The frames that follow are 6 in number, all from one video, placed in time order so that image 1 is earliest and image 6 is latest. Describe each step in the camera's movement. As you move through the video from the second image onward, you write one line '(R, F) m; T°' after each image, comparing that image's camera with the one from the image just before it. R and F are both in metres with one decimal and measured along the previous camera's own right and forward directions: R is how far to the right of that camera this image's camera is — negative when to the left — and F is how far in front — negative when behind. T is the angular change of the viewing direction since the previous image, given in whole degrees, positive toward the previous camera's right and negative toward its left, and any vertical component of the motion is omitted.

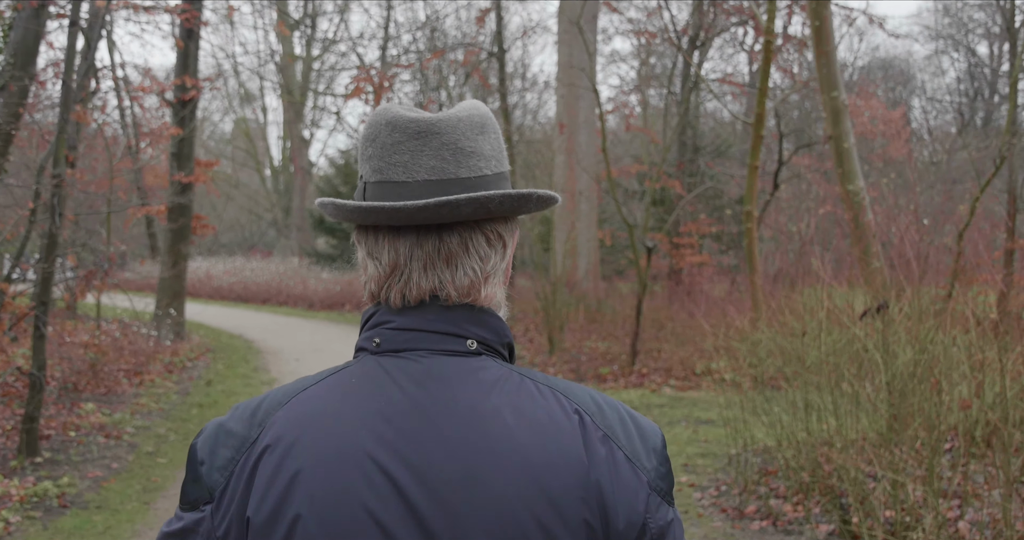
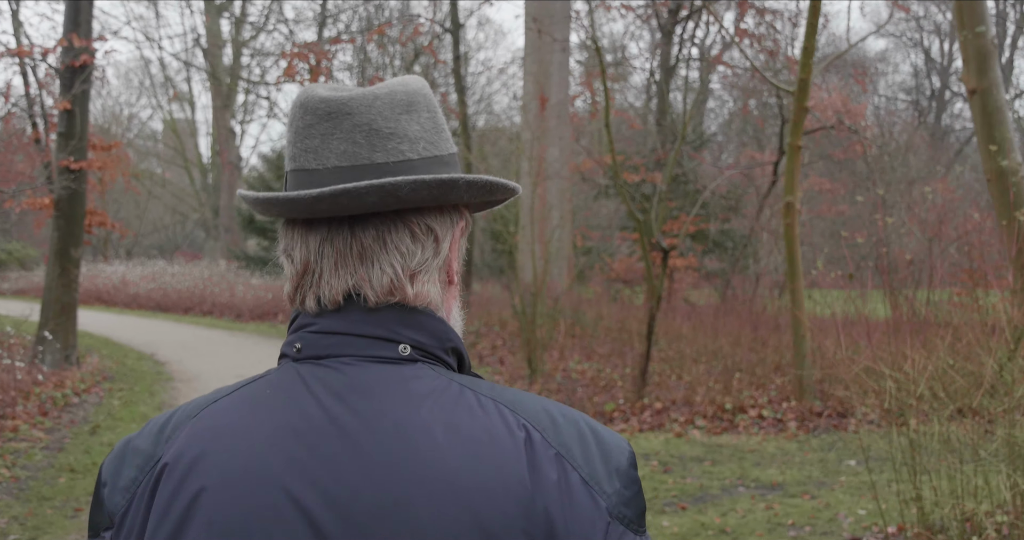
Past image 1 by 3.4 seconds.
(-0.4, +1.9) m; +4°
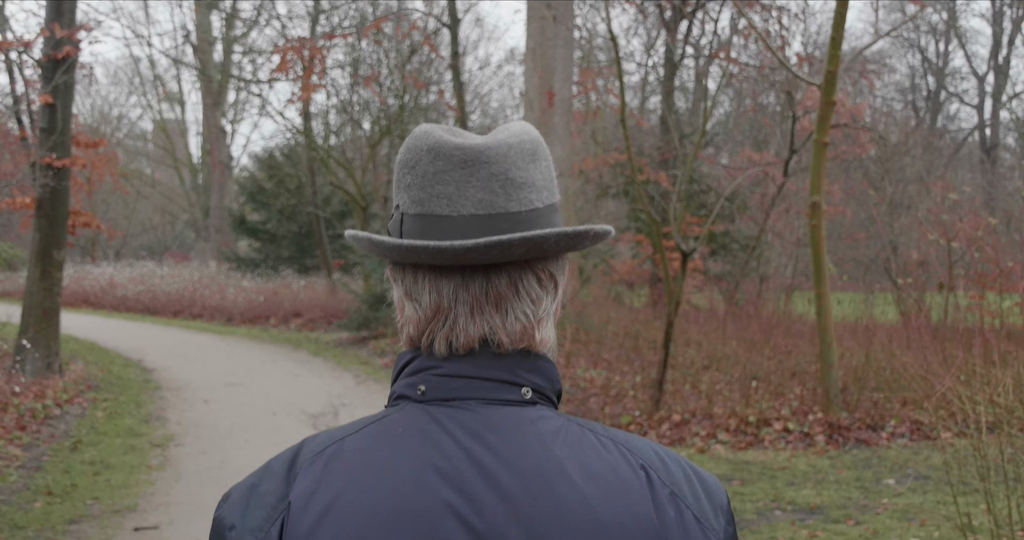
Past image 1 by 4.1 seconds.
(-0.1, +0.4) m; +1°
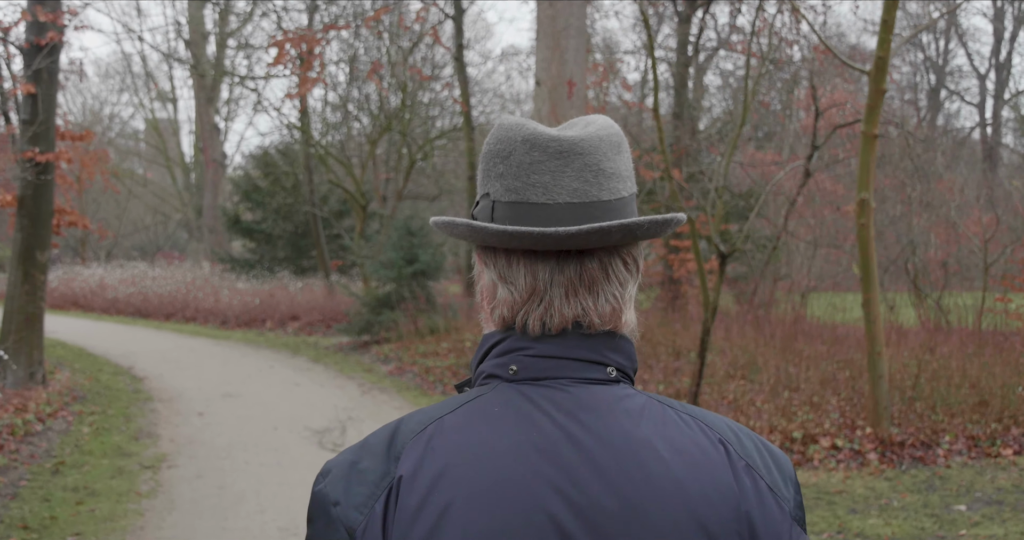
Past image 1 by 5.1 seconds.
(-0.2, +0.5) m; 0°
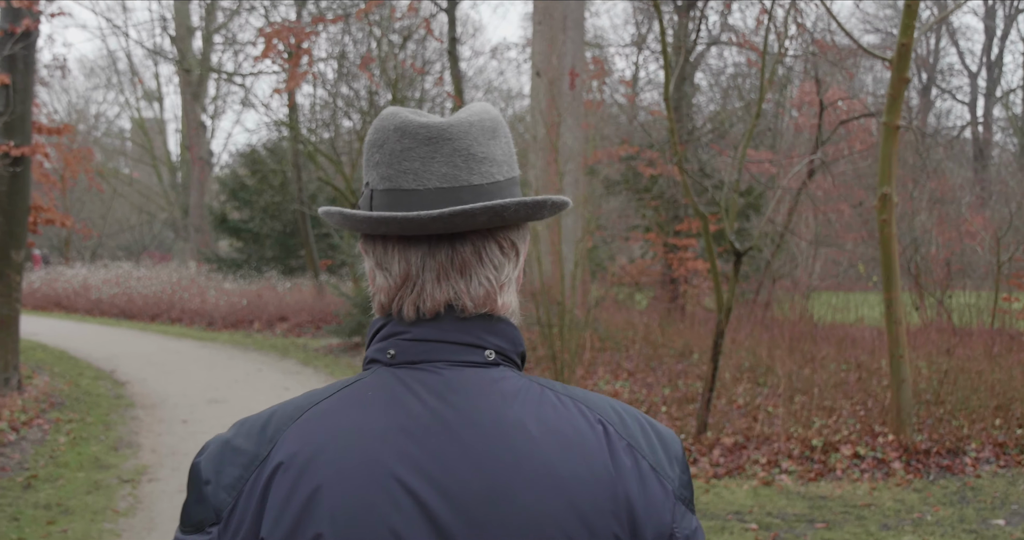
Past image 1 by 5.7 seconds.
(-0.1, +0.3) m; +1°
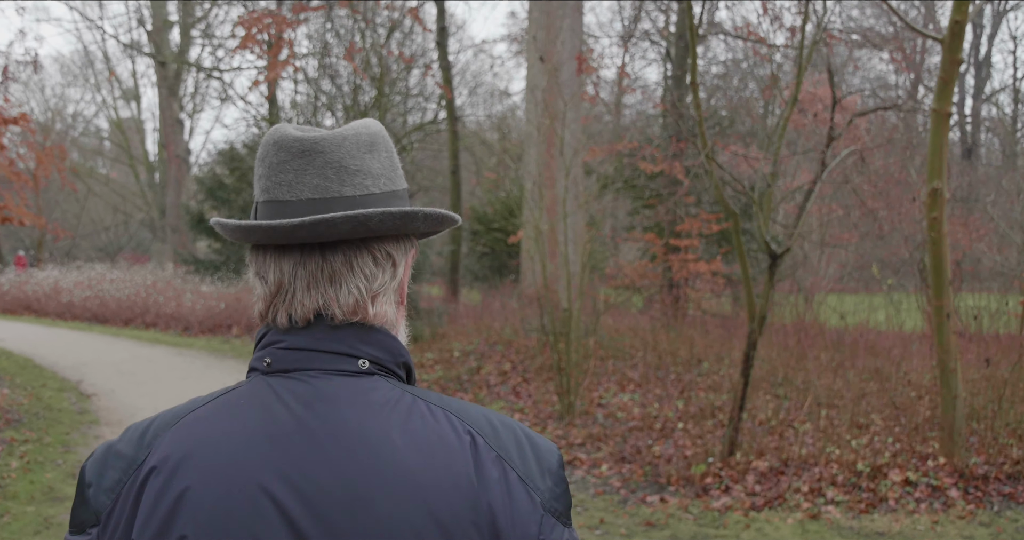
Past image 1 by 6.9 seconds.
(-0.2, +0.6) m; +1°
